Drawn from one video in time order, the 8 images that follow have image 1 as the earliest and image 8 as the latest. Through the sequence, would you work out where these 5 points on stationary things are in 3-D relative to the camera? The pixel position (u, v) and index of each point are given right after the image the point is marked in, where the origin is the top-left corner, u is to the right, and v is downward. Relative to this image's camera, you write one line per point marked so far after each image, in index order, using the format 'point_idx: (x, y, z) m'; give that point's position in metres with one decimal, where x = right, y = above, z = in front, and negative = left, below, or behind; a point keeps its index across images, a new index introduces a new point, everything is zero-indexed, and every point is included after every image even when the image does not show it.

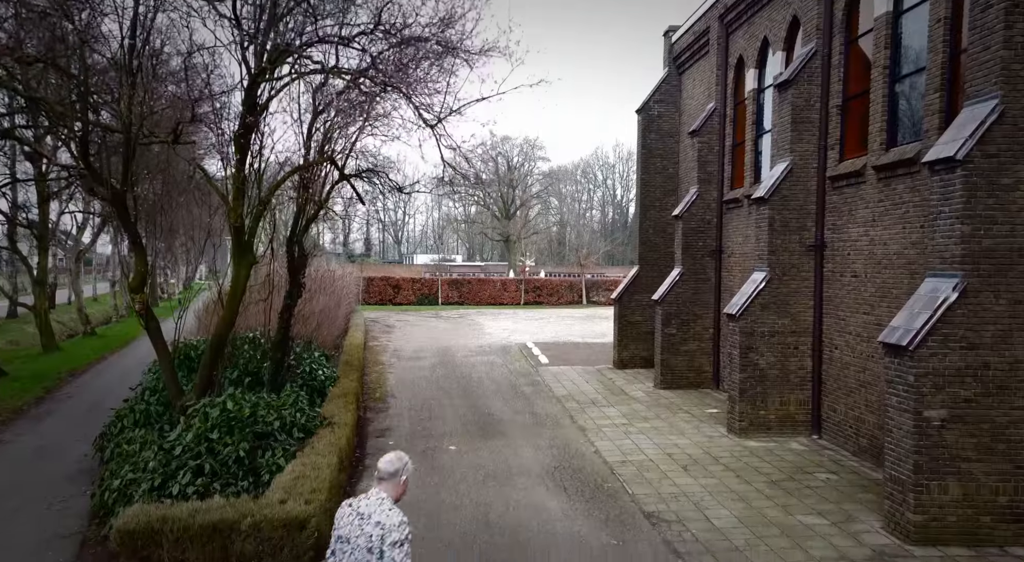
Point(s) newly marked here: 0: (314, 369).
0: (-3.6, -1.6, +12.0) m
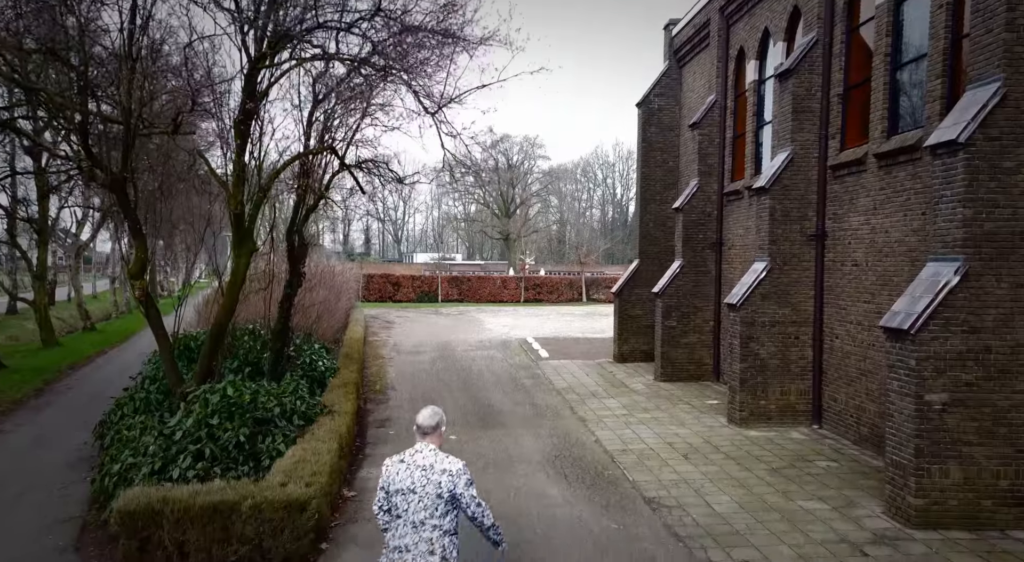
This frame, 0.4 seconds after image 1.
0: (-3.6, -1.4, +12.0) m
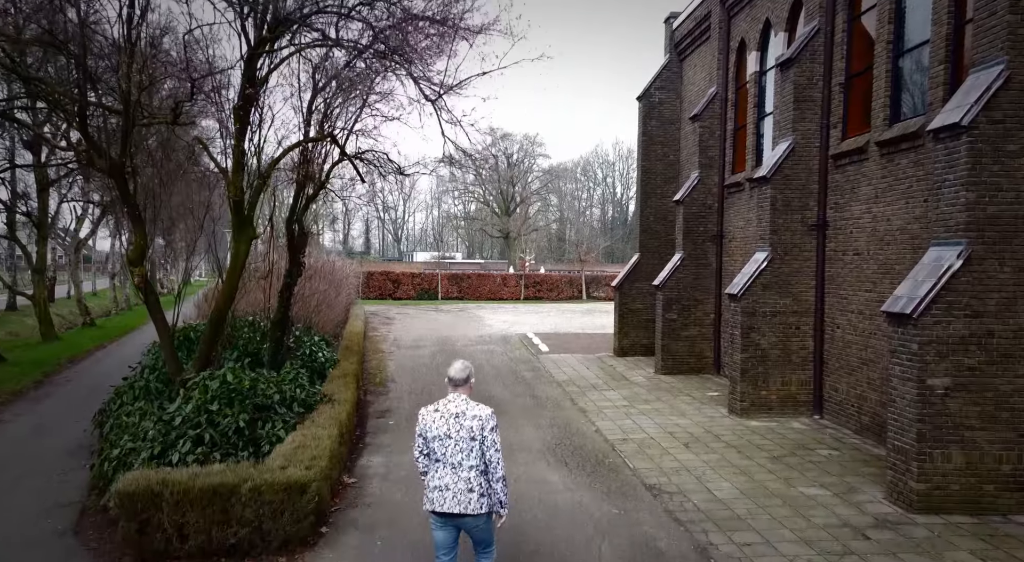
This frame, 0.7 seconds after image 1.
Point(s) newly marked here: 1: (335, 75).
0: (-3.6, -1.3, +11.9) m
1: (-2.6, +3.0, +9.7) m
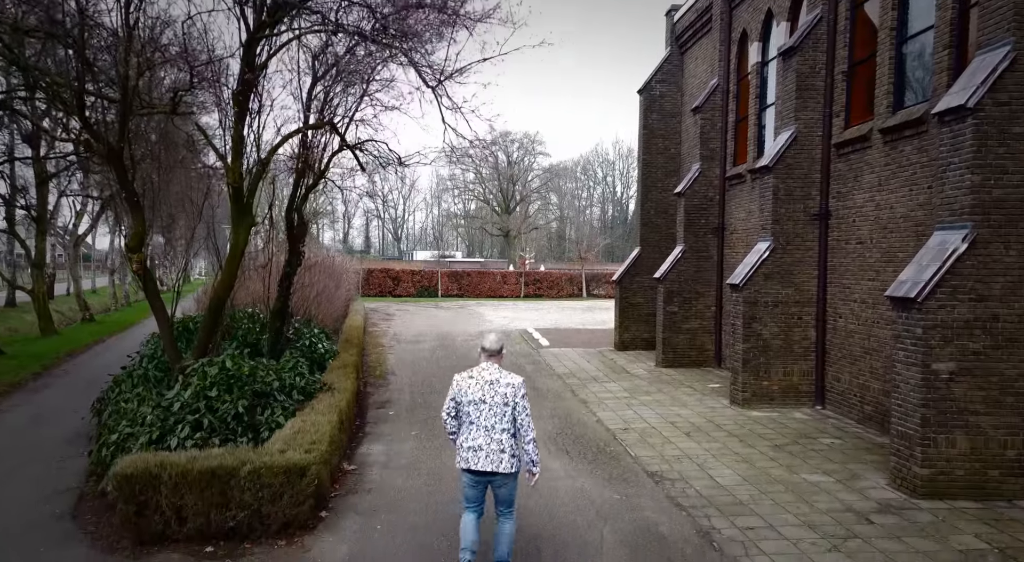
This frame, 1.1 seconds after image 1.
0: (-3.6, -1.1, +11.9) m
1: (-2.6, +3.2, +9.6) m
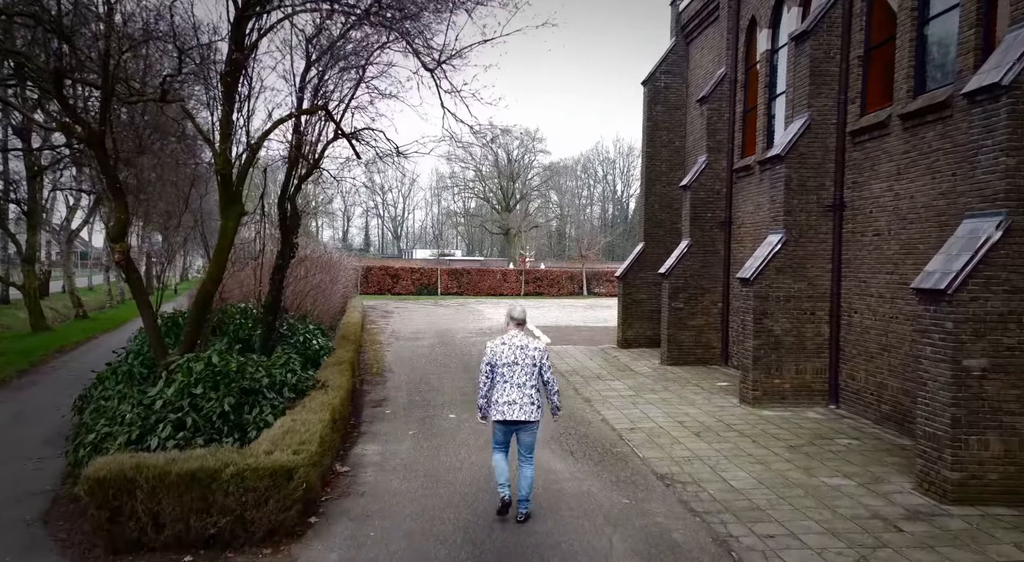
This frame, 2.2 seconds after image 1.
0: (-3.6, -1.0, +11.5) m
1: (-2.6, +3.3, +9.2) m
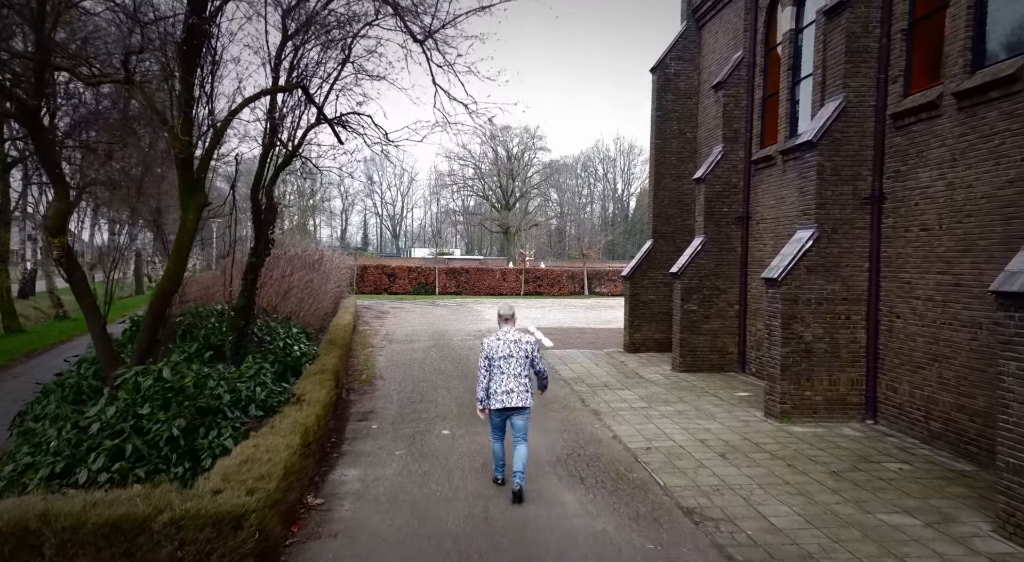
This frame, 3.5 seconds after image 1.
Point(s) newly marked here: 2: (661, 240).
0: (-3.6, -1.0, +10.5) m
1: (-2.6, +3.3, +8.2) m
2: (+3.5, +0.9, +15.3) m
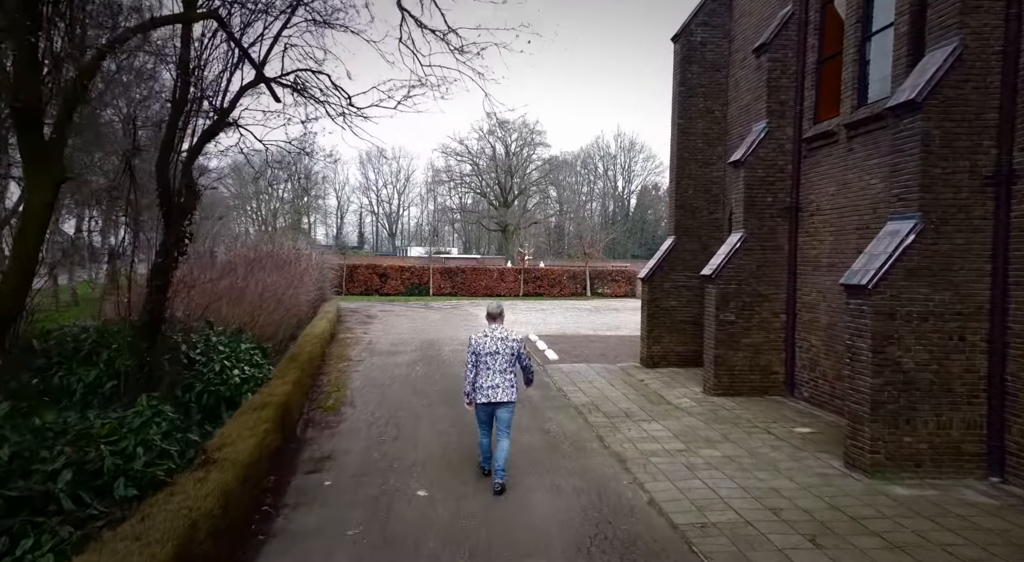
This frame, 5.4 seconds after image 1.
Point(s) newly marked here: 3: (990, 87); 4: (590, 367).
0: (-3.6, -1.1, +8.3) m
1: (-2.6, +3.2, +6.0) m
2: (+3.4, +0.9, +13.1) m
3: (+4.6, +1.9, +6.3) m
4: (+1.6, -1.7, +13.4) m
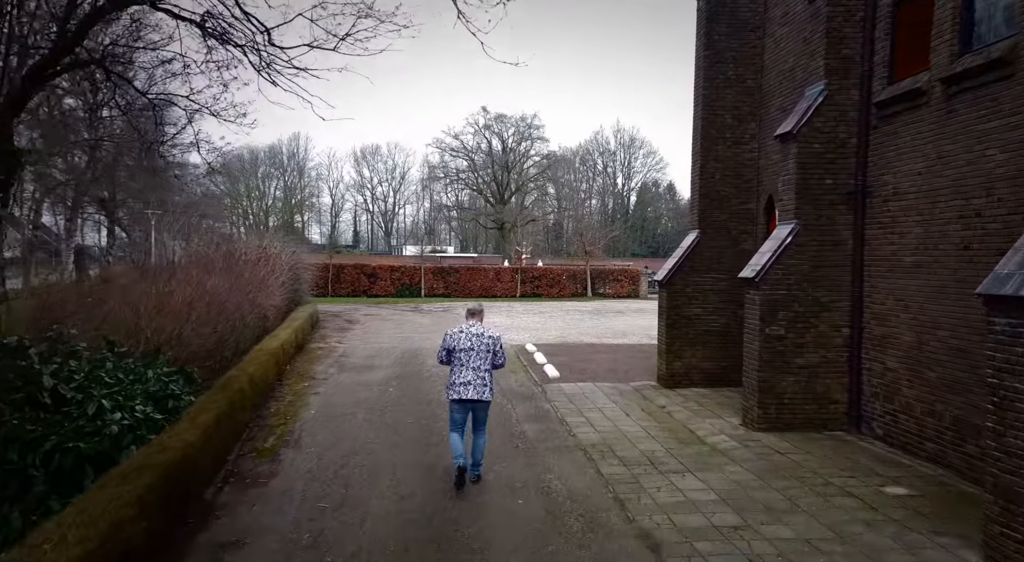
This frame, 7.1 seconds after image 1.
0: (-3.7, -1.2, +6.0) m
1: (-2.7, +3.1, +3.7) m
2: (+3.3, +0.8, +10.8) m
3: (+4.5, +1.8, +4.1) m
4: (+1.4, -1.8, +11.1) m
